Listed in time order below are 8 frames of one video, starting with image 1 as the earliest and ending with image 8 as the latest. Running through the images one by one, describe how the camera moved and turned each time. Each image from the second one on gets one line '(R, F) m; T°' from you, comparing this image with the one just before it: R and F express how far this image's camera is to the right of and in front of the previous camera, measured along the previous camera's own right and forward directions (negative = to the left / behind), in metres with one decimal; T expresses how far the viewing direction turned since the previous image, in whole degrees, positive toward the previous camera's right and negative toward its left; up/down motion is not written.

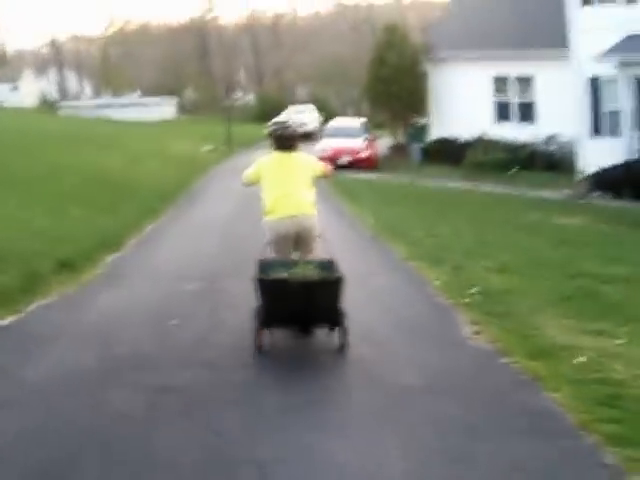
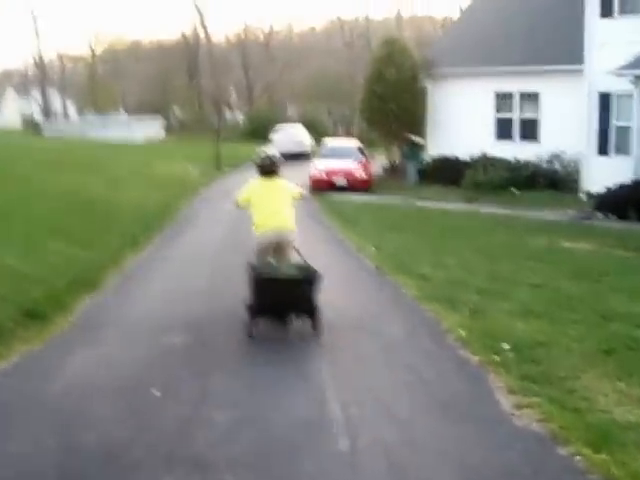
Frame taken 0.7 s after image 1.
(-0.1, +1.3) m; +1°
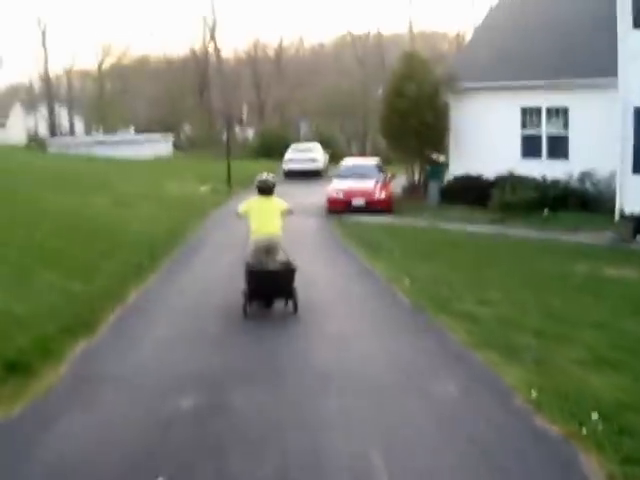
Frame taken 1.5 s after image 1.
(-0.2, +1.6) m; -1°
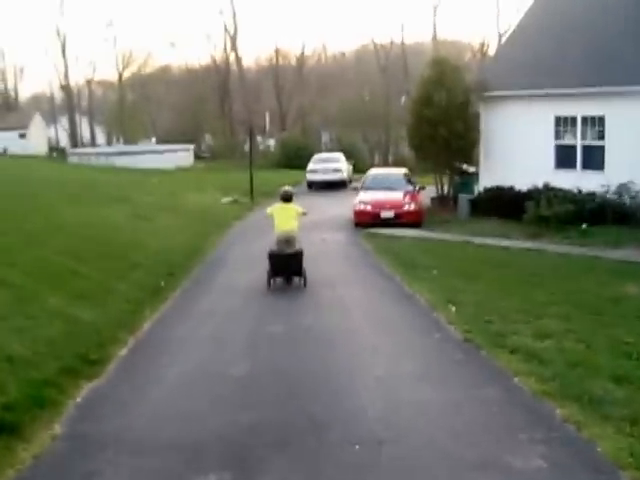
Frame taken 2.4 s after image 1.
(-0.2, +1.4) m; -1°
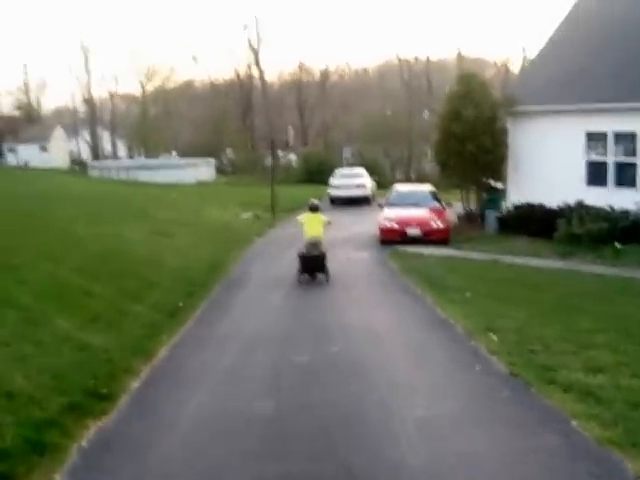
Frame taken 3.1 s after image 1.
(-0.1, +0.8) m; -1°
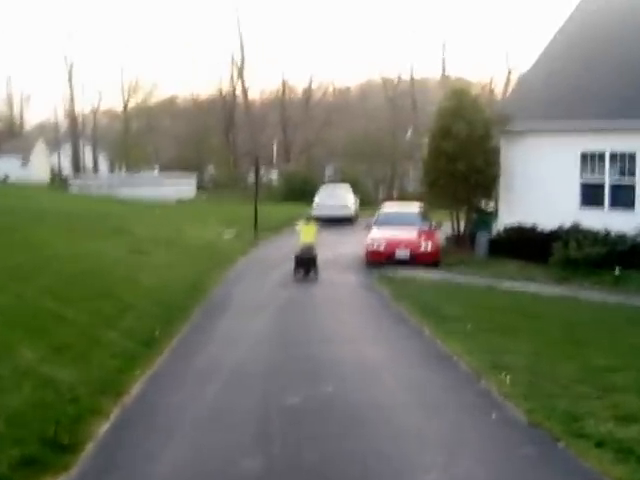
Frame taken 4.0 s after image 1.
(-0.1, +1.2) m; +1°
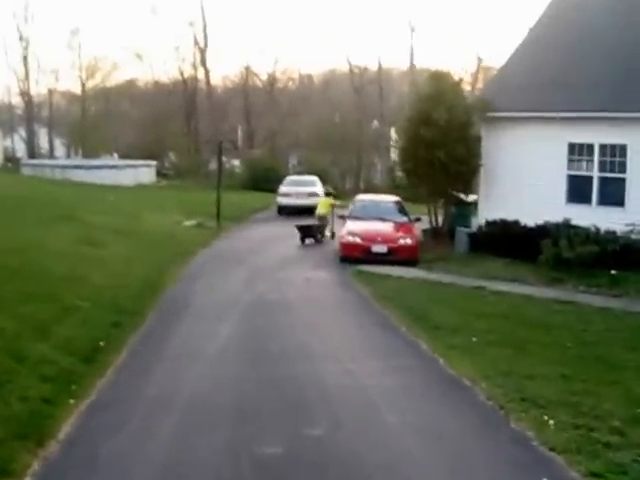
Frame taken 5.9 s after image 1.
(-0.2, +2.4) m; +2°
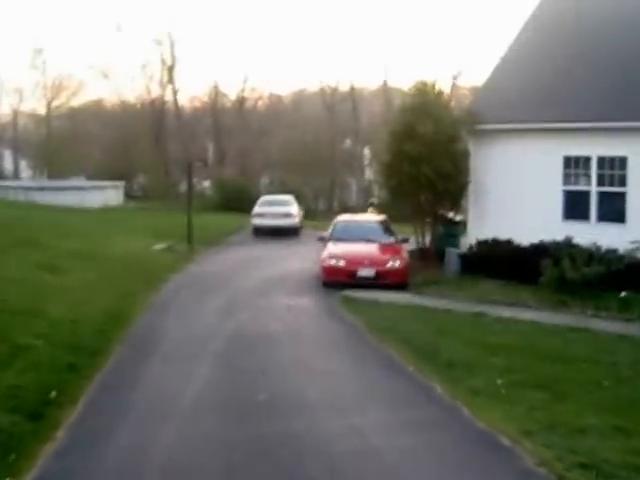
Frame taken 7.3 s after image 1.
(-0.2, +2.1) m; +1°
